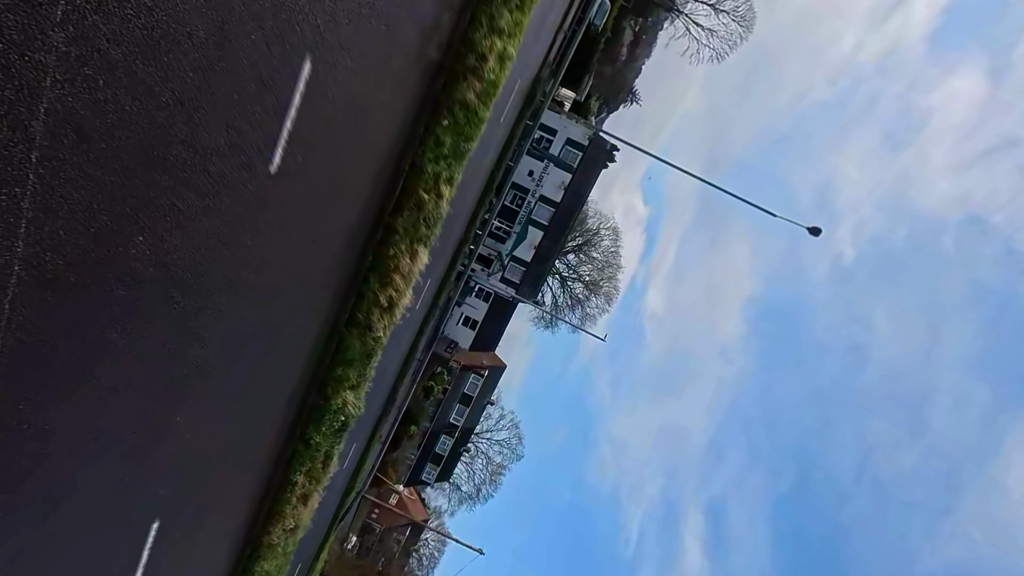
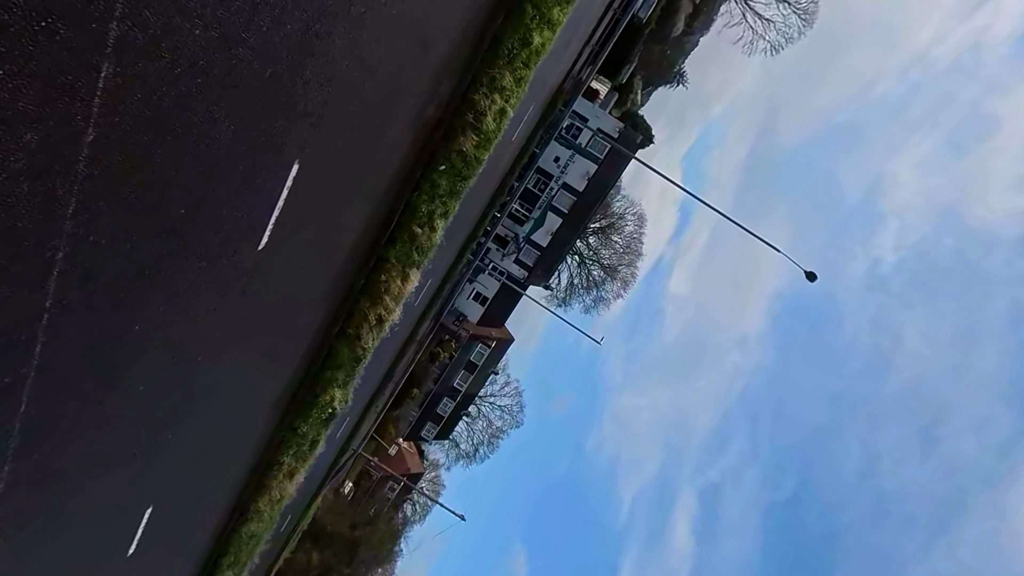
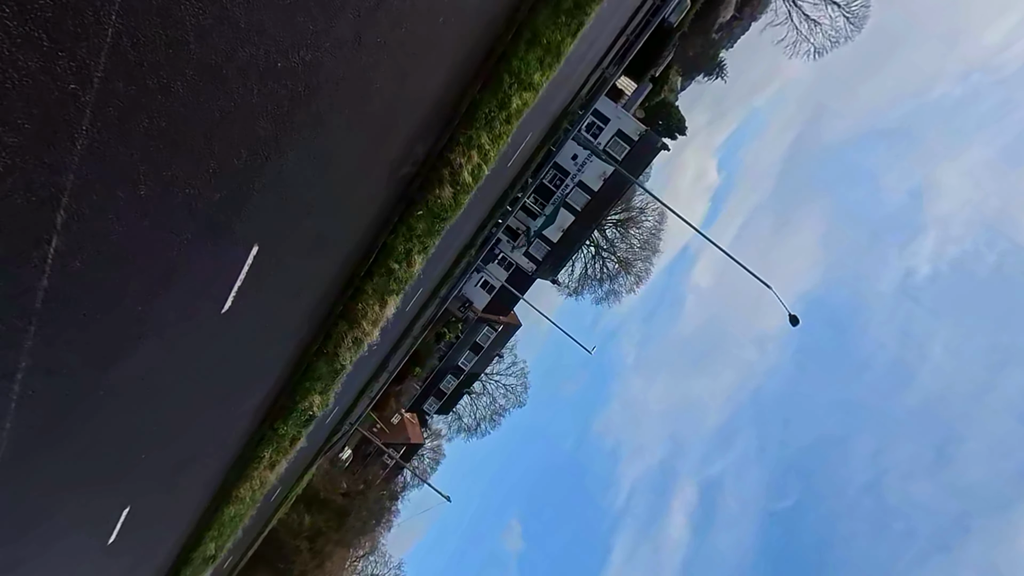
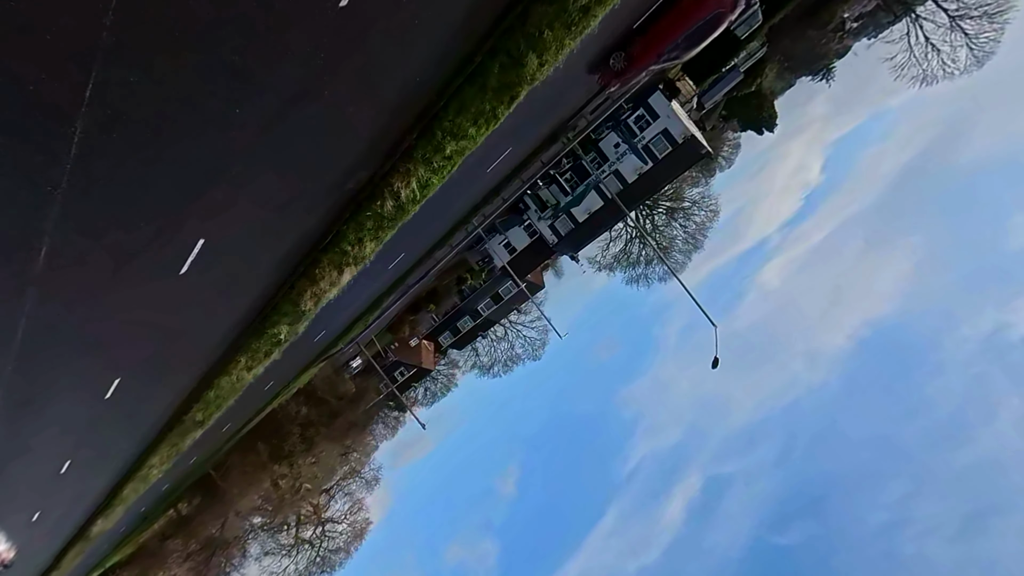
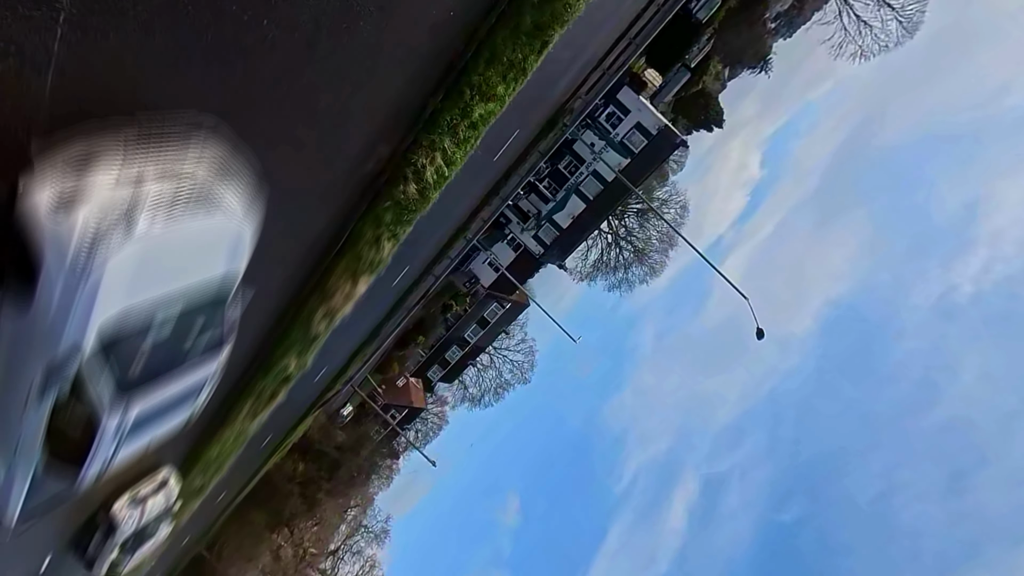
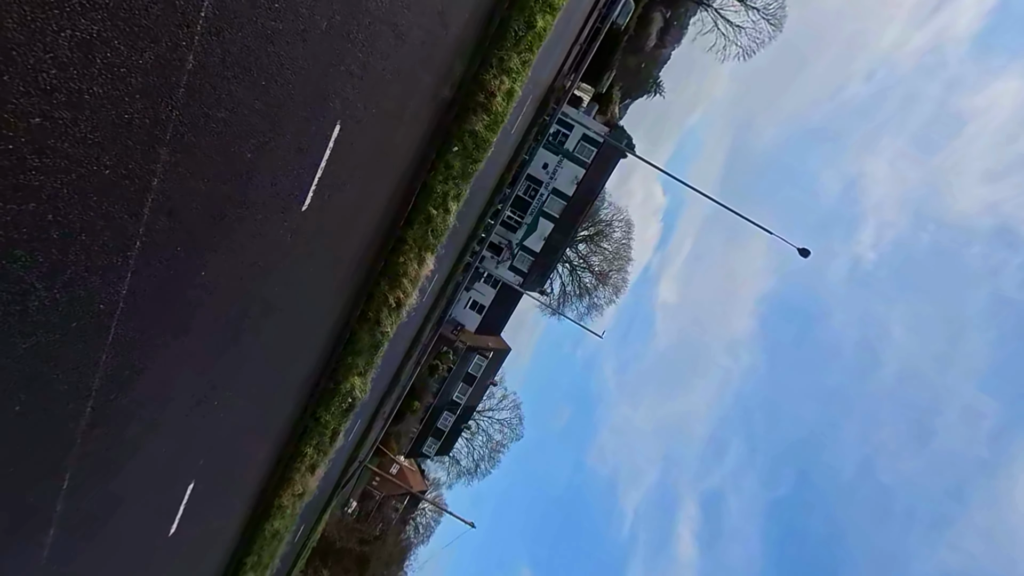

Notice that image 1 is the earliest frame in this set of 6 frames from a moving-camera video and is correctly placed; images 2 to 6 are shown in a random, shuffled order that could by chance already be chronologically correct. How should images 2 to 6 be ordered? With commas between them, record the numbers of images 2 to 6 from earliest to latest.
6, 2, 3, 5, 4
